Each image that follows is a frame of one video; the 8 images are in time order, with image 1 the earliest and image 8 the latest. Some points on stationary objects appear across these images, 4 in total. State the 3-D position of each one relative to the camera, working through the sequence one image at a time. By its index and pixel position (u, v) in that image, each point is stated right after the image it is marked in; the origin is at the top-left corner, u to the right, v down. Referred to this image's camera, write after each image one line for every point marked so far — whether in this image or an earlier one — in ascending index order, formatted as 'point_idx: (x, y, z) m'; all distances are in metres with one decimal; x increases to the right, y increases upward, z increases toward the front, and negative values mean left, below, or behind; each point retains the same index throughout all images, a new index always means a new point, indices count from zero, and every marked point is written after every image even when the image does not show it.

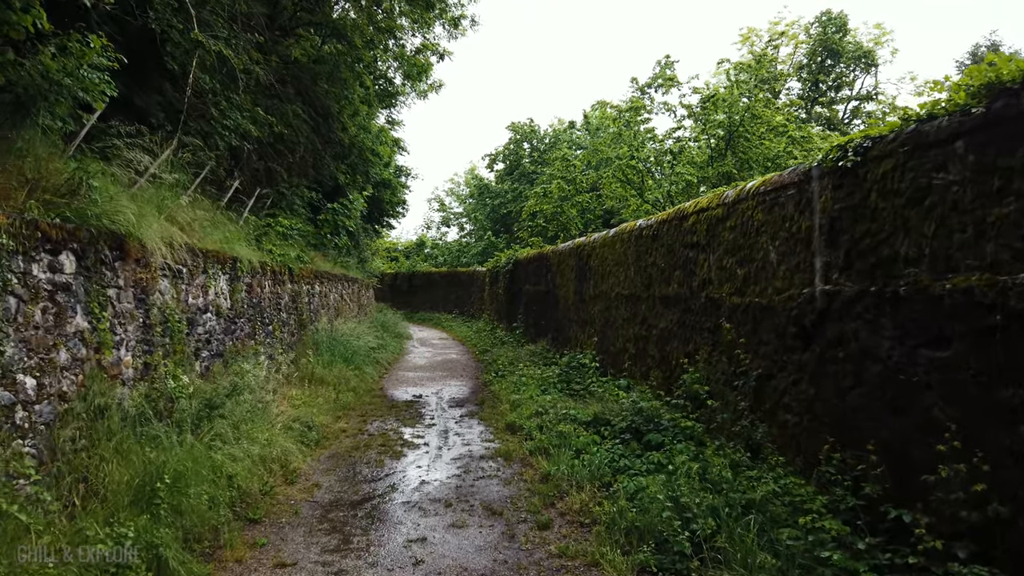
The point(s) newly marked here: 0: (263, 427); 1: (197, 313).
0: (-1.5, -0.8, +4.3) m
1: (-2.0, -0.2, +4.8) m
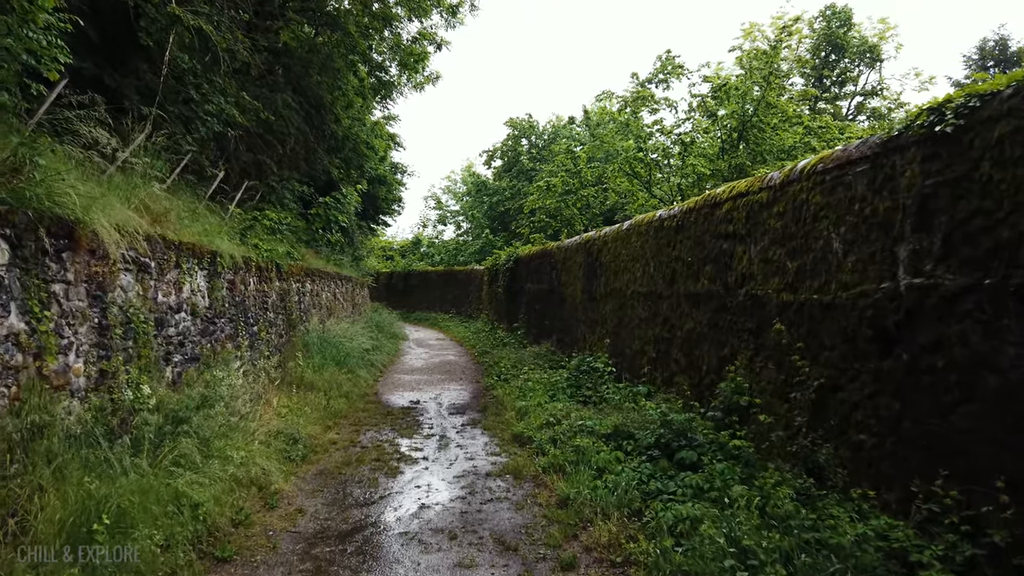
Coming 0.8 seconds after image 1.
0: (-1.4, -0.8, +3.8) m
1: (-2.0, -0.1, +4.3) m
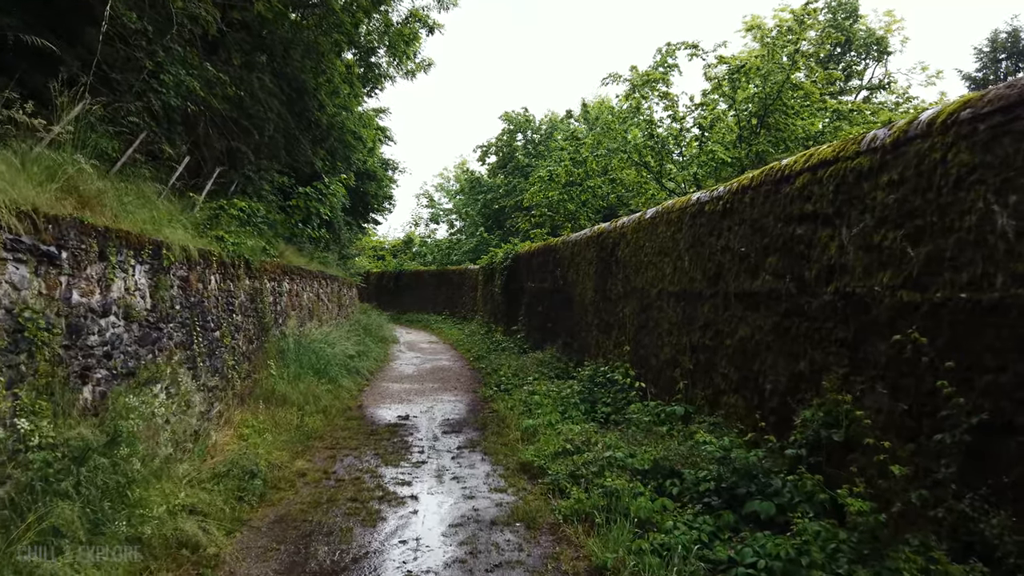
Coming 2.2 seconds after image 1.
0: (-1.4, -0.8, +2.9) m
1: (-1.9, -0.1, +3.4) m
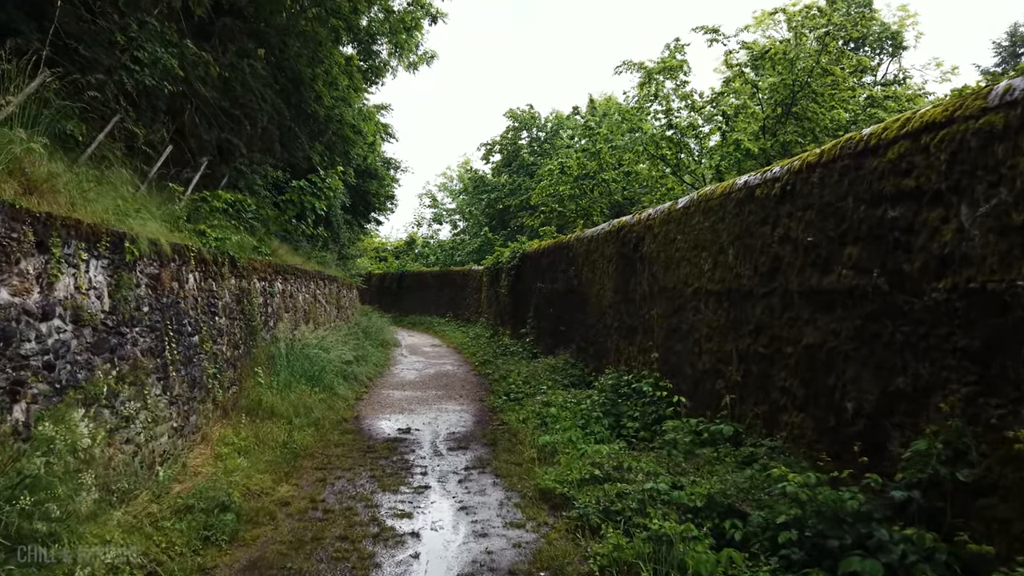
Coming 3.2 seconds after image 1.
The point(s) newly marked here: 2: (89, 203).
0: (-1.3, -0.8, +2.3) m
1: (-1.9, -0.1, +2.8) m
2: (-2.2, +0.5, +3.9) m
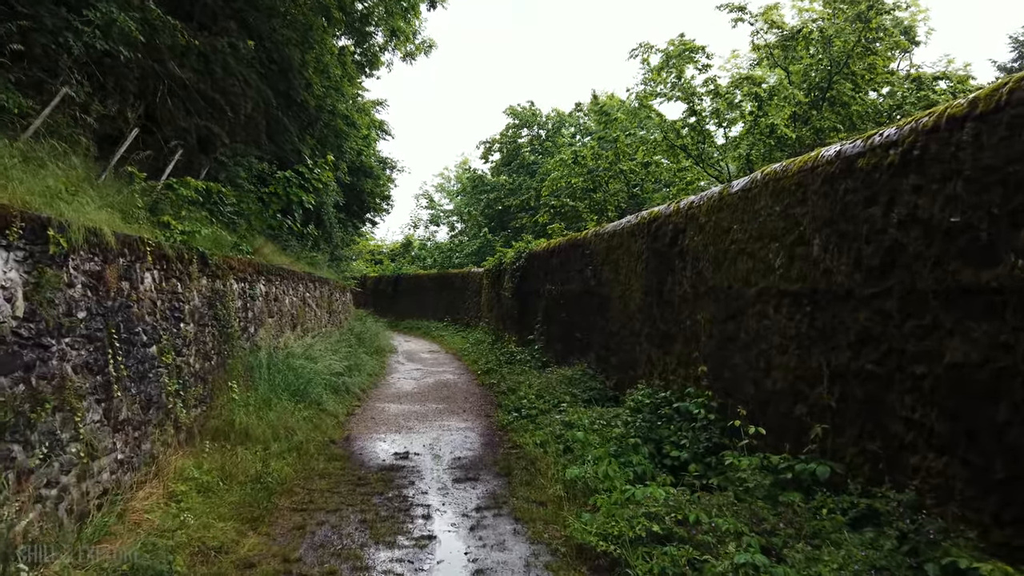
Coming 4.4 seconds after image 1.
0: (-1.2, -0.8, +1.5) m
1: (-1.7, -0.1, +2.0) m
2: (-2.1, +0.5, +3.1) m
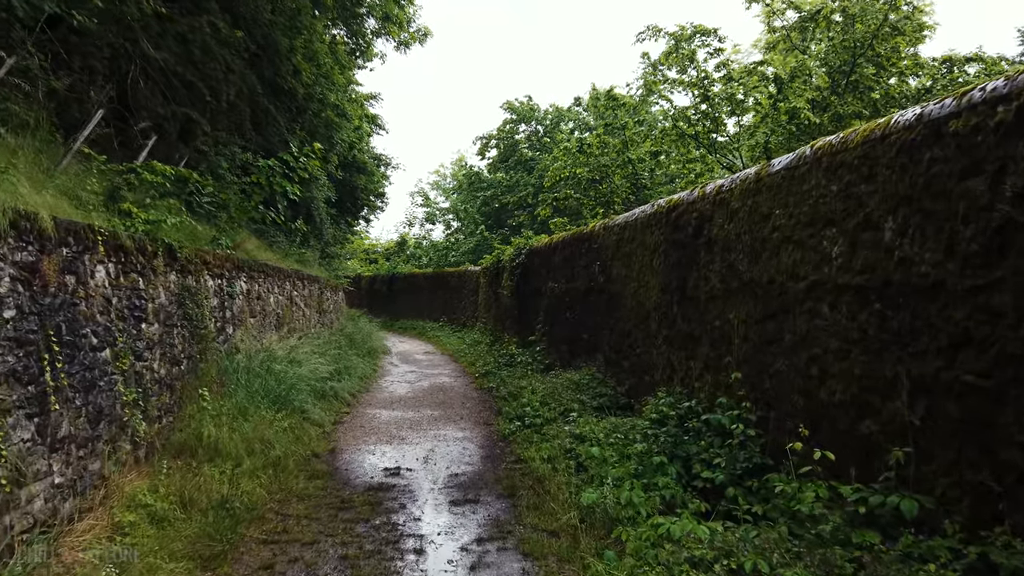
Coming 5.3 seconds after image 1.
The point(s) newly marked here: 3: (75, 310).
0: (-1.1, -0.7, +1.0) m
1: (-1.7, -0.1, +1.5) m
2: (-2.1, +0.5, +2.6) m
3: (-2.0, -0.1, +3.3) m
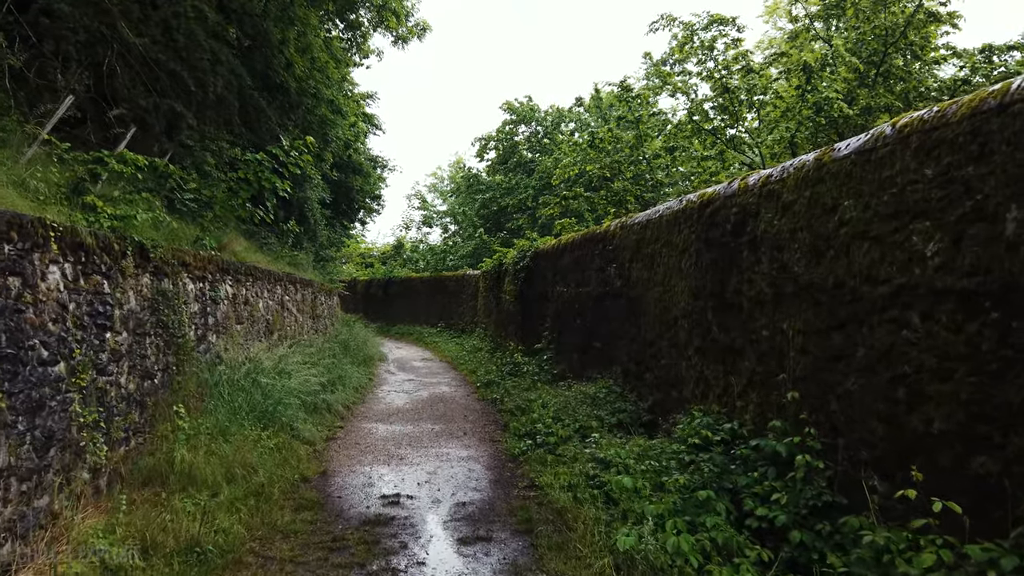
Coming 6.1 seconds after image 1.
0: (-1.0, -0.7, +0.5) m
1: (-1.6, -0.1, +1.0) m
2: (-2.0, +0.5, +2.1) m
3: (-1.9, -0.1, +2.8) m
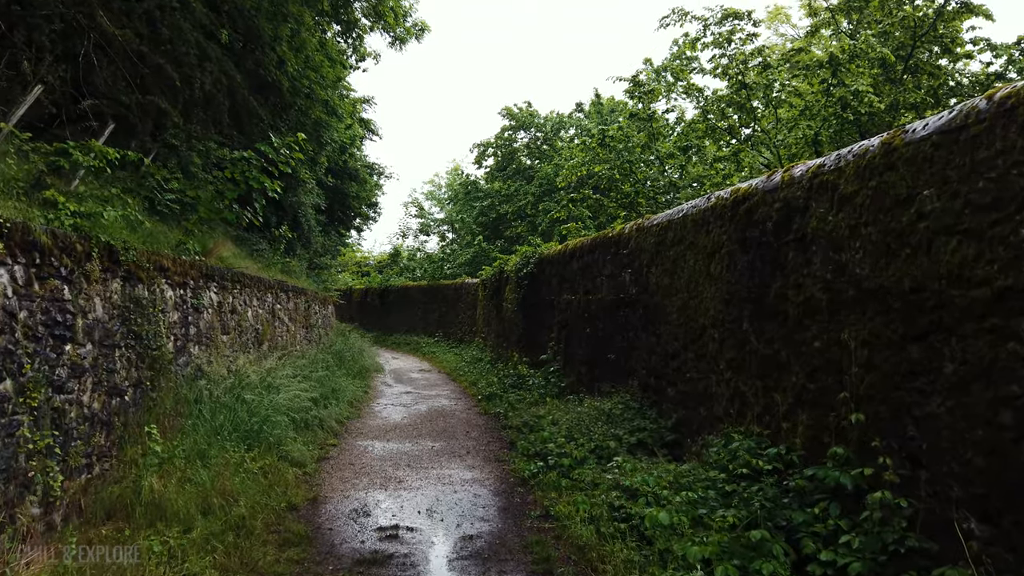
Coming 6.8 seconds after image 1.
0: (-0.9, -0.7, +0.1) m
1: (-1.5, -0.1, +0.6) m
2: (-1.9, +0.5, +1.7) m
3: (-1.8, -0.1, +2.4) m
